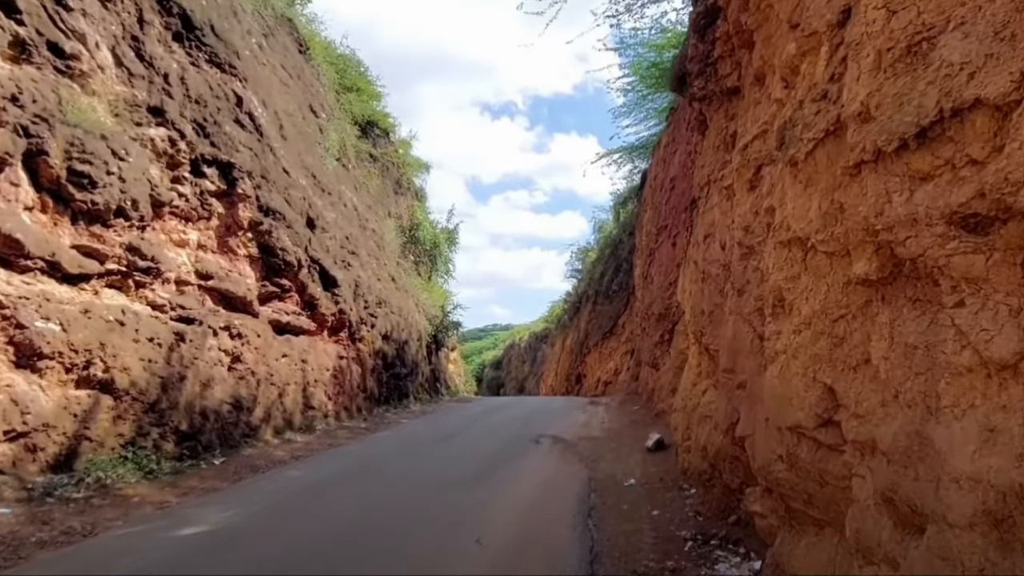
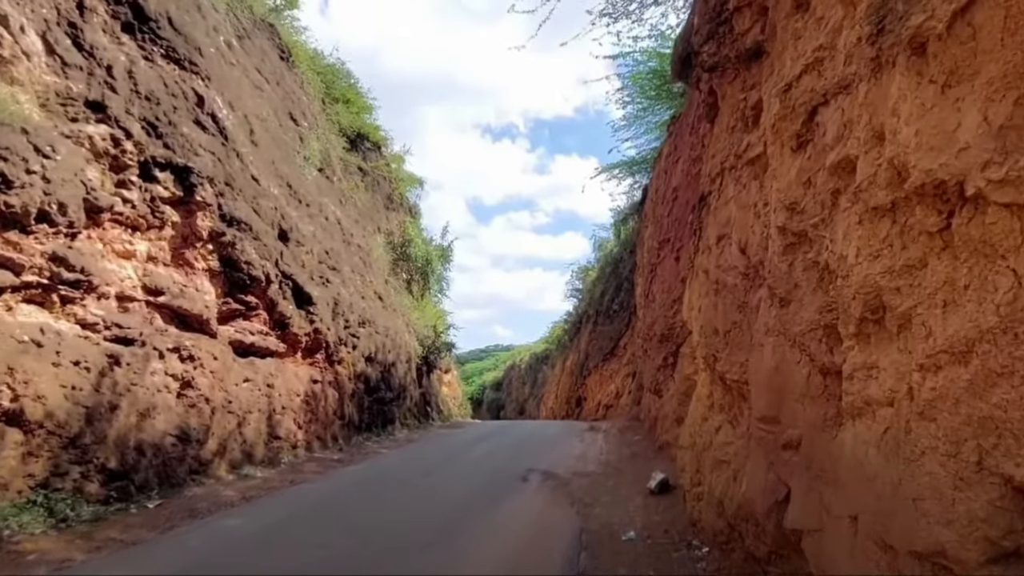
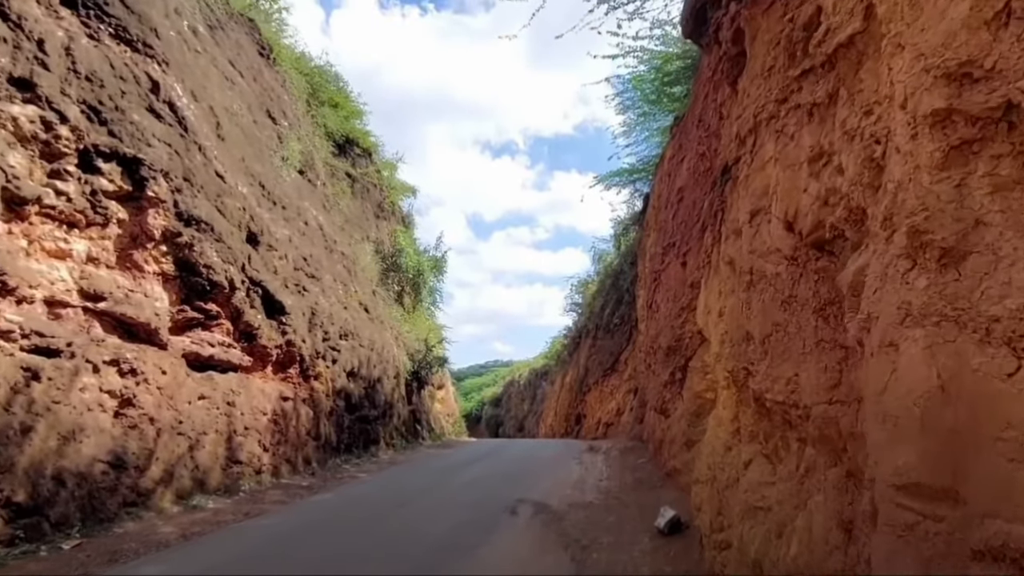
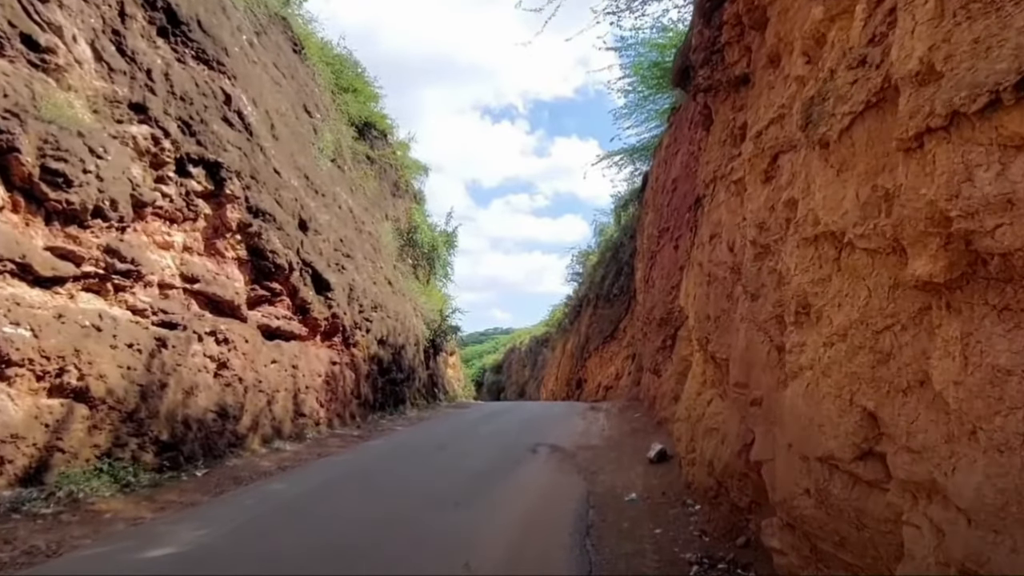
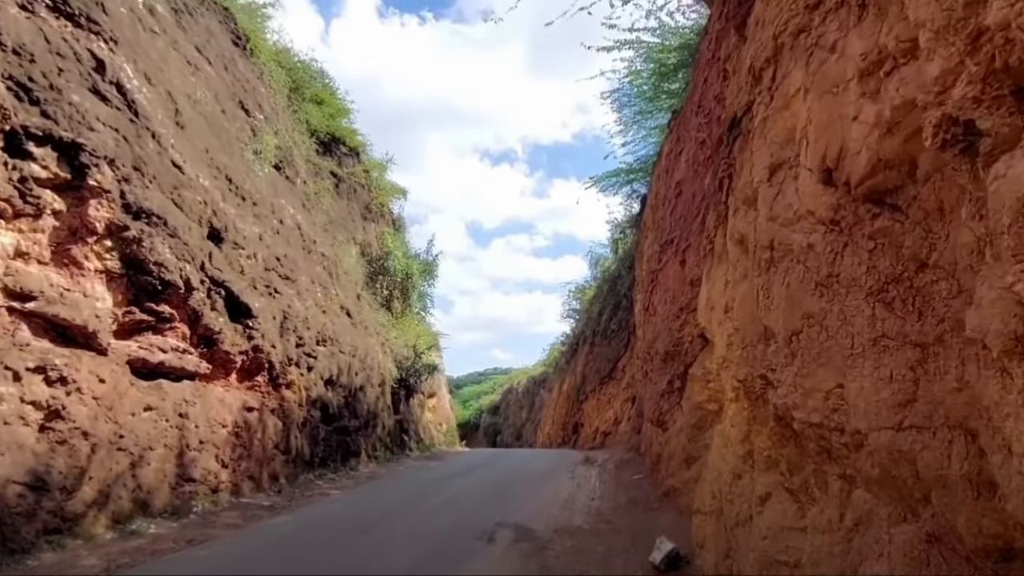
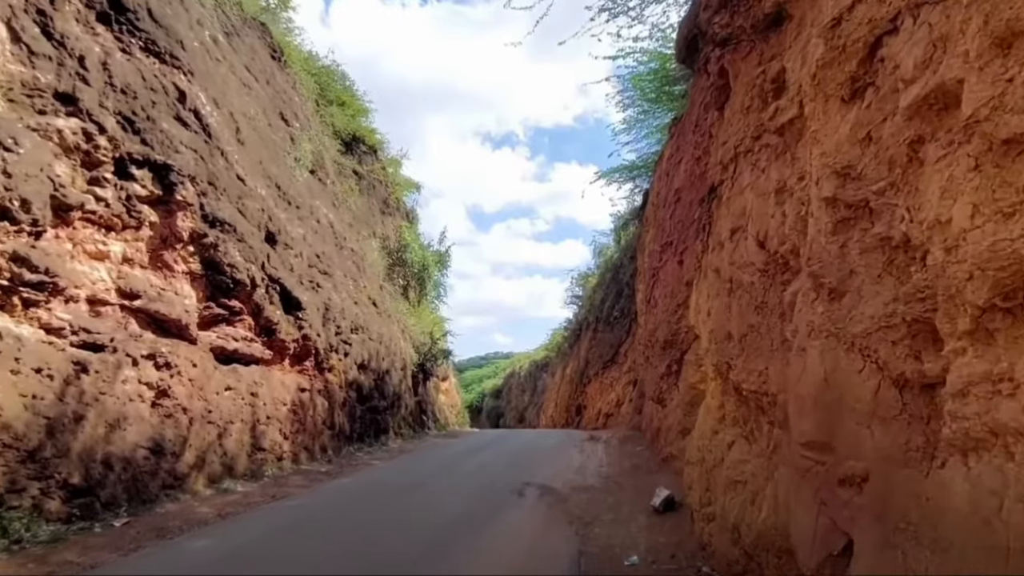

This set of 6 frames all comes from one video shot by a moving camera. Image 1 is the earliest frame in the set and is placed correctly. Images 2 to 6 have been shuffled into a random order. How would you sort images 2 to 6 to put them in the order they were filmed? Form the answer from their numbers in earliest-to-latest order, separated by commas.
4, 2, 6, 3, 5
